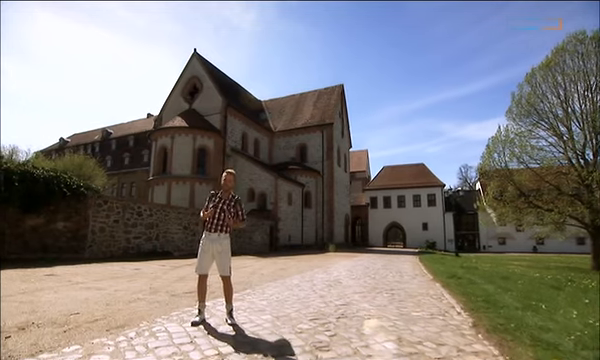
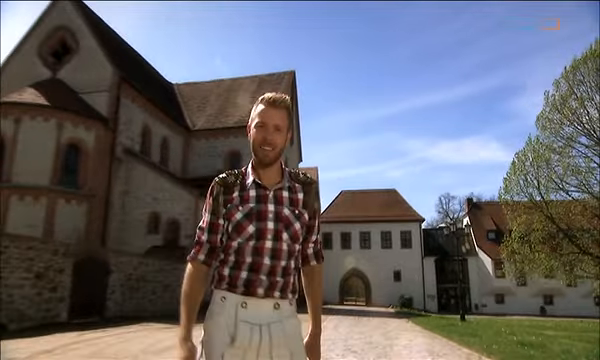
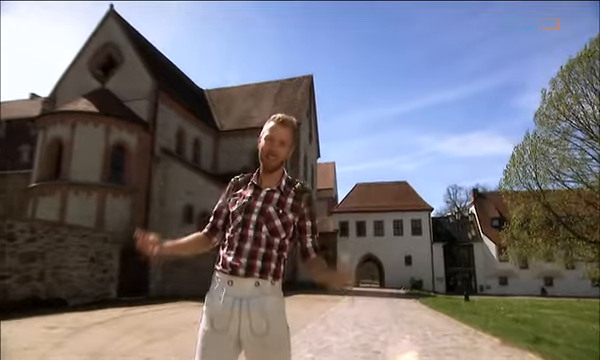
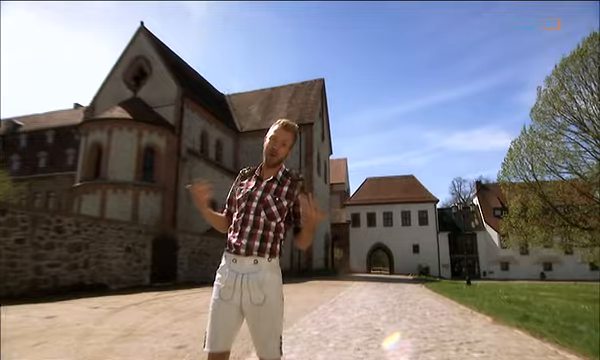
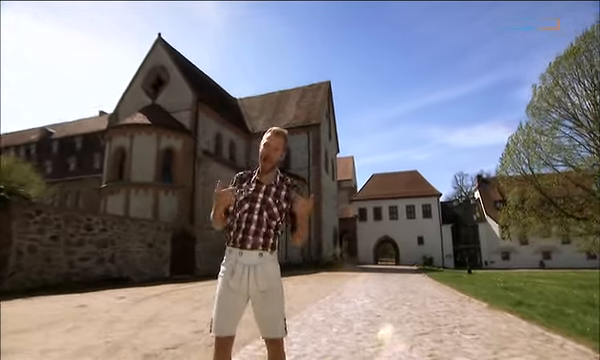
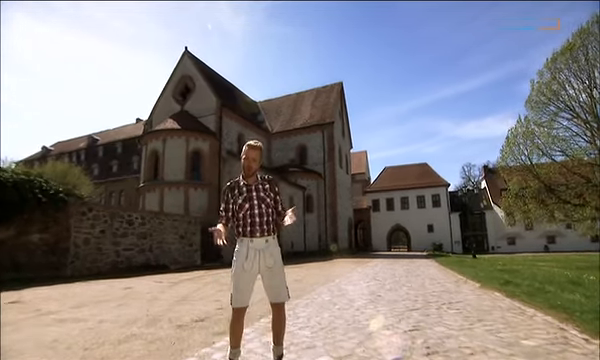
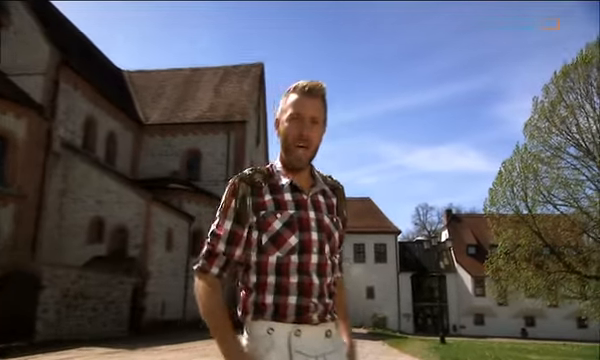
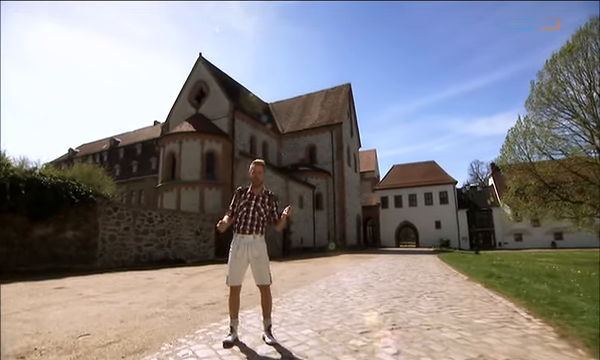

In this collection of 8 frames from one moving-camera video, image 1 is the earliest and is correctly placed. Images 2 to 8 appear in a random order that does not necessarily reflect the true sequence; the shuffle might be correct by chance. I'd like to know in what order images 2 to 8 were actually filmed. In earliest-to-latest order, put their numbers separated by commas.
8, 6, 5, 4, 3, 2, 7
